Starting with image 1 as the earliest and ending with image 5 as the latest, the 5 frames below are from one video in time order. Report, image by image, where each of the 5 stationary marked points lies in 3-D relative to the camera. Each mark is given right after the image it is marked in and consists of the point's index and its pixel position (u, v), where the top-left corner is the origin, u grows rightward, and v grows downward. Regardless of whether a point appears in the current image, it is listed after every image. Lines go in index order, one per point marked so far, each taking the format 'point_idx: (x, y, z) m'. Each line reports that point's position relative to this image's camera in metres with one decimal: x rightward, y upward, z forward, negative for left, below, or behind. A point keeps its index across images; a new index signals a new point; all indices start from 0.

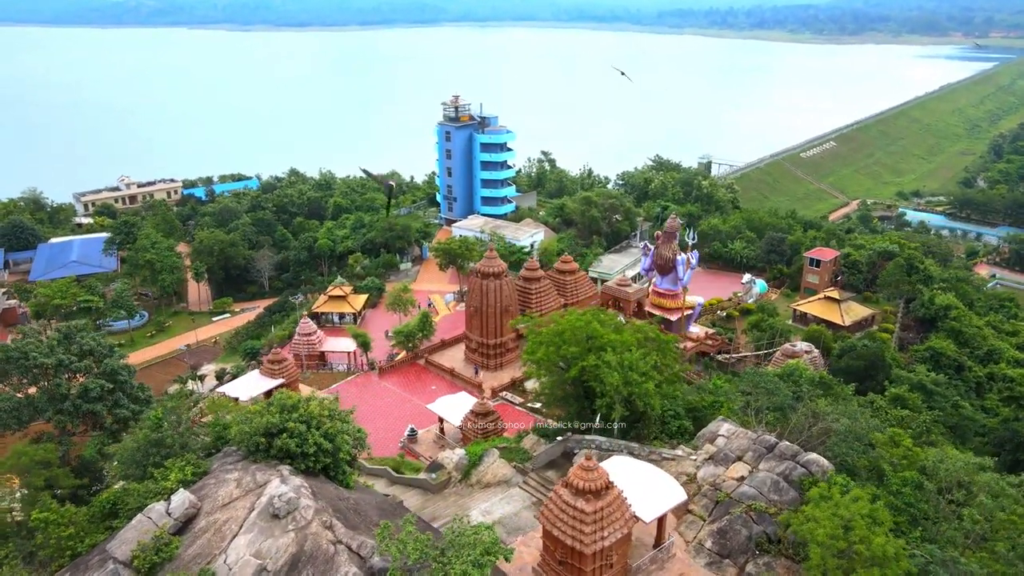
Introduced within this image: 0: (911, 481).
0: (+8.3, -4.2, +14.9) m
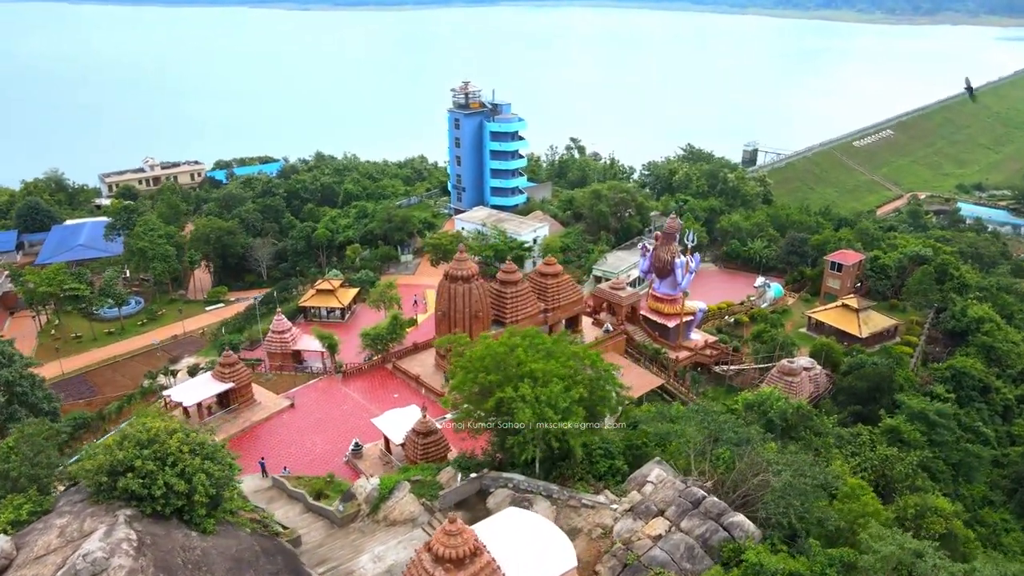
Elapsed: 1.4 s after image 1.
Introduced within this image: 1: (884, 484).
0: (+6.1, -4.9, +12.8) m
1: (+10.5, -5.5, +19.9) m
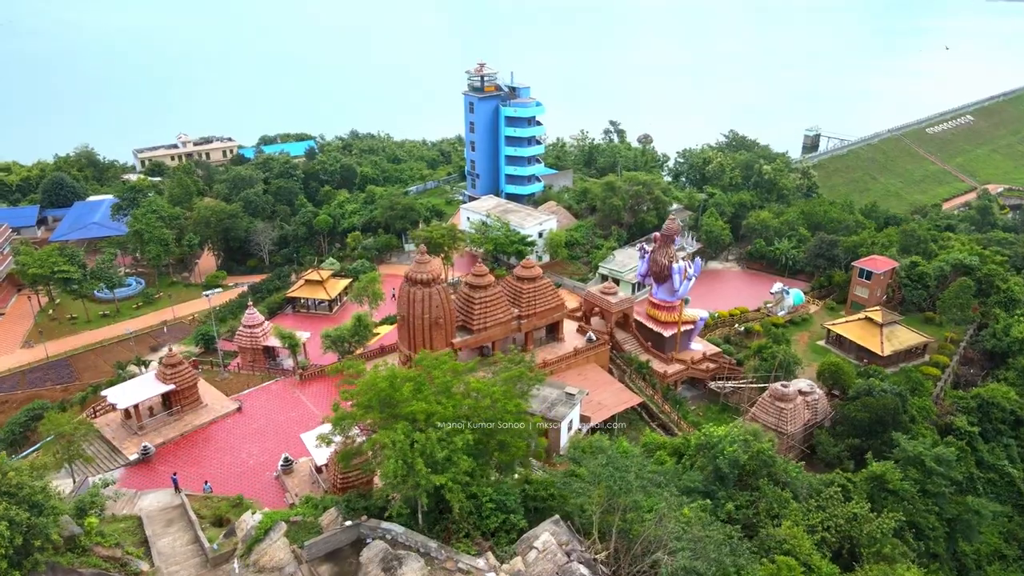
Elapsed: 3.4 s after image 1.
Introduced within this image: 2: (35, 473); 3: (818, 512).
0: (+3.3, -5.8, +10.7) m
1: (+8.3, -6.4, +17.4) m
2: (-8.6, -3.3, +12.9) m
3: (+7.8, -5.7, +17.8) m
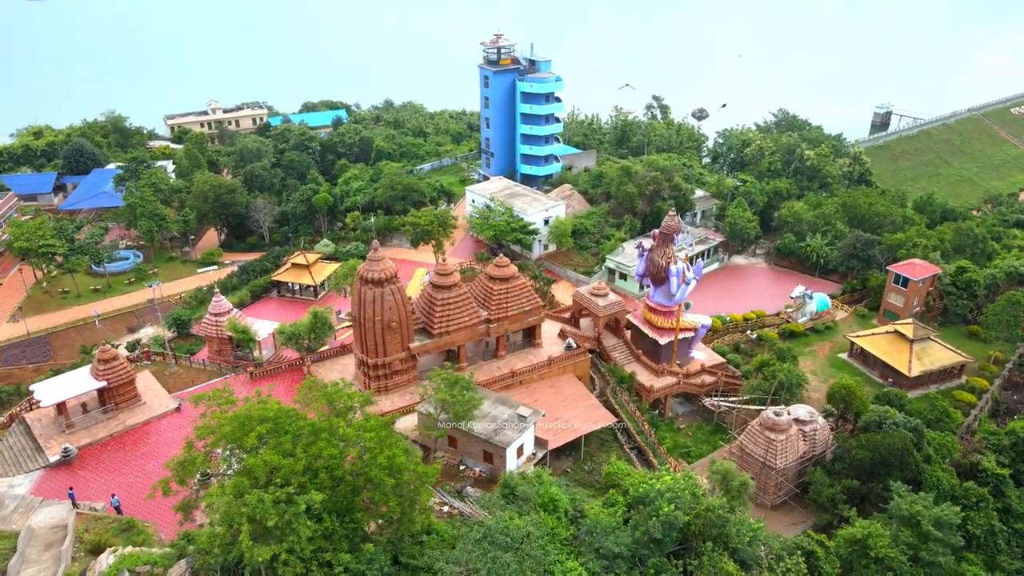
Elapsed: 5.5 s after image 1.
0: (+0.5, -6.7, +8.4) m
1: (+6.1, -7.2, +14.7) m
2: (-11.1, -3.6, +11.4) m
3: (+5.5, -6.5, +15.1) m
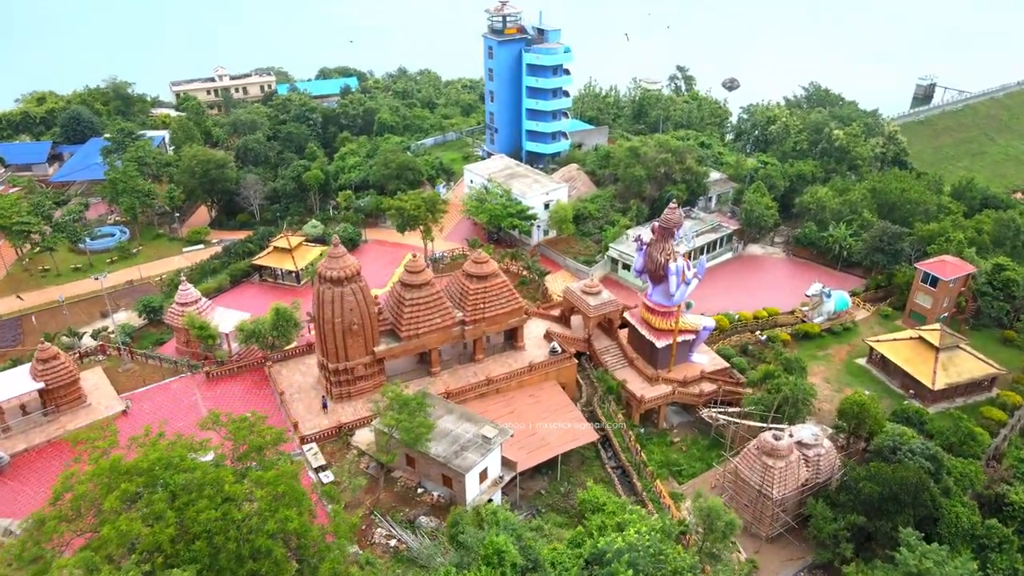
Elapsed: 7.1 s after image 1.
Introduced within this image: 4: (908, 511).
0: (-1.0, -7.5, +6.5) m
1: (+4.7, -7.8, +12.5) m
2: (-12.5, -4.0, +9.8) m
3: (+4.2, -7.1, +12.9) m
4: (+11.2, -6.3, +19.8) m
